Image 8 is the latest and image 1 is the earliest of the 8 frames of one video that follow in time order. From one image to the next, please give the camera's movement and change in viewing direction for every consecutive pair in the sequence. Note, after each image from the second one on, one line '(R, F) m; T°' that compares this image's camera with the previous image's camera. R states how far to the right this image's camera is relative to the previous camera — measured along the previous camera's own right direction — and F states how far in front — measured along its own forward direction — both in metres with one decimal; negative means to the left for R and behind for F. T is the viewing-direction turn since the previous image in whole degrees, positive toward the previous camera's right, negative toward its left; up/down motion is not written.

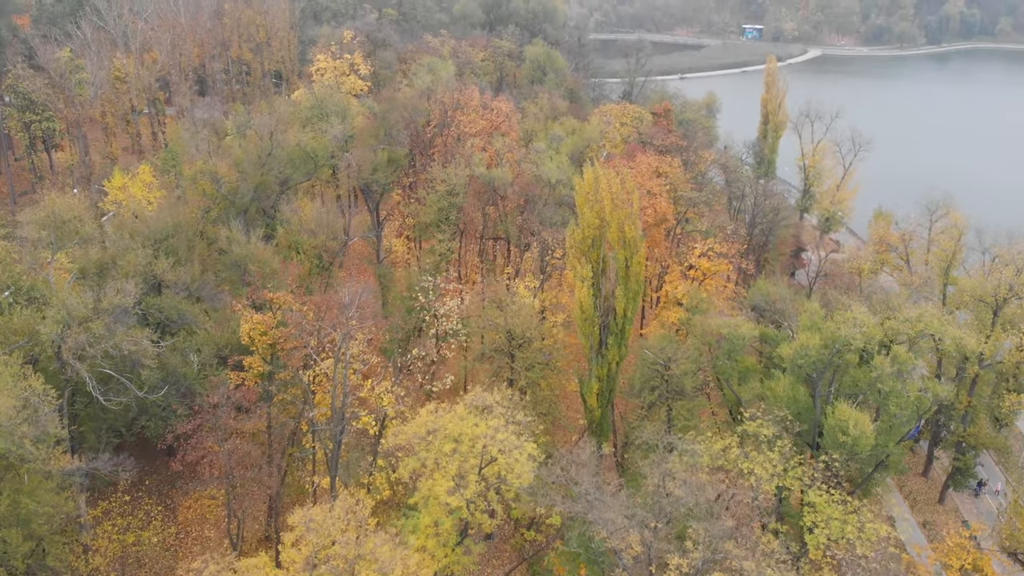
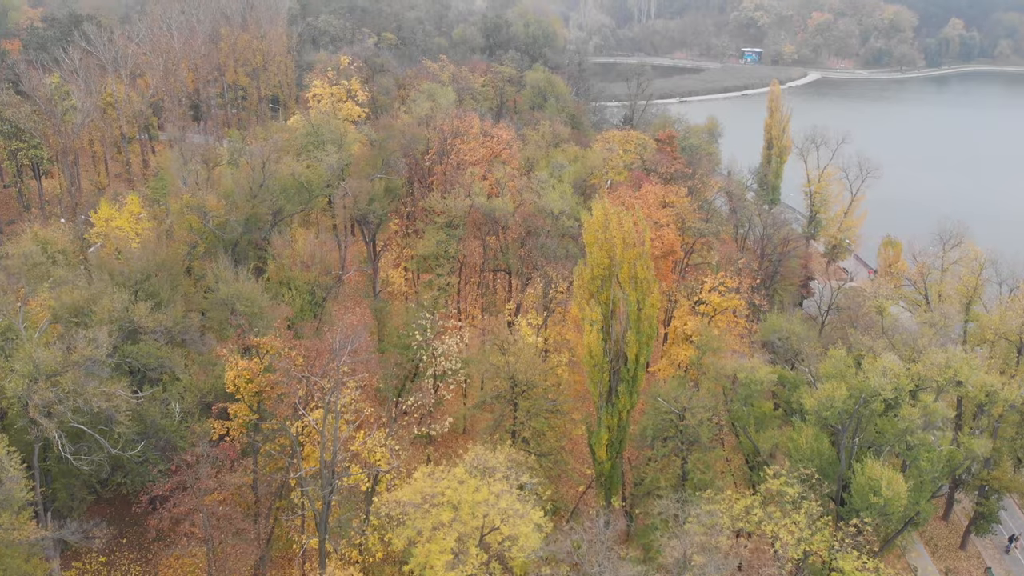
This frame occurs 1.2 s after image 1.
(-0.1, +1.3) m; 0°
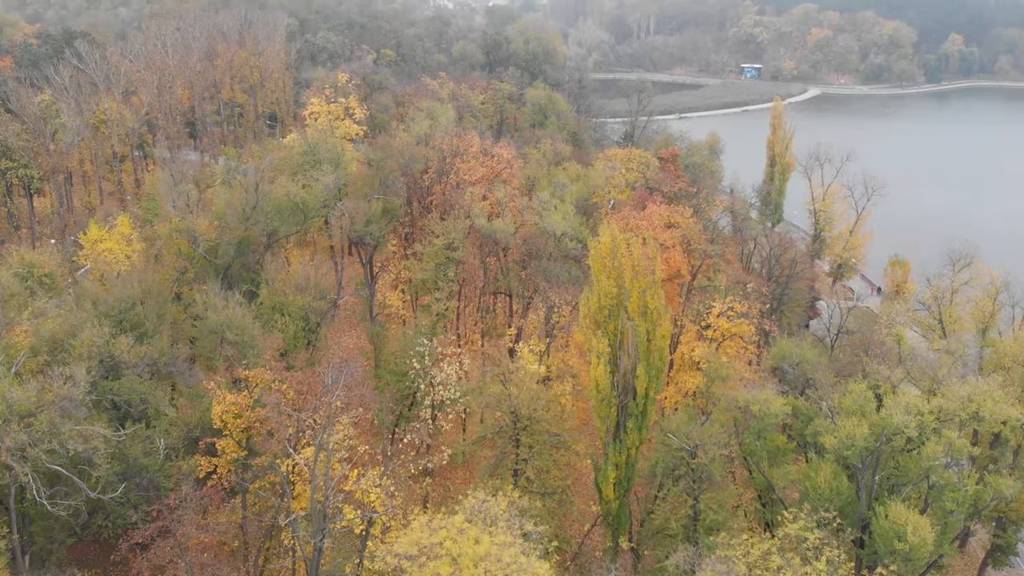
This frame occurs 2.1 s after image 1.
(-0.1, +0.9) m; 0°
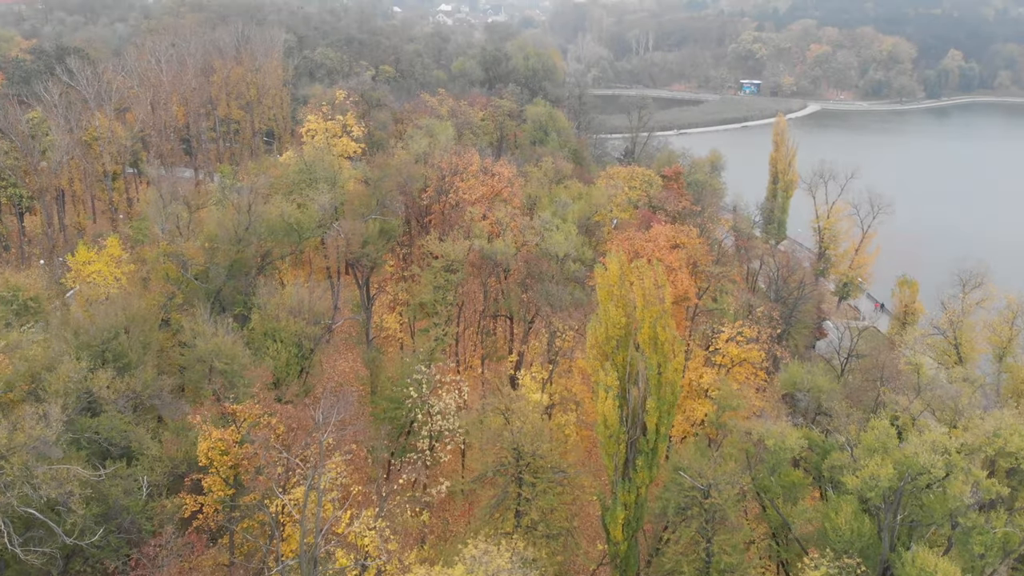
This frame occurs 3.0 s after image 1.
(-0.1, +0.9) m; 0°
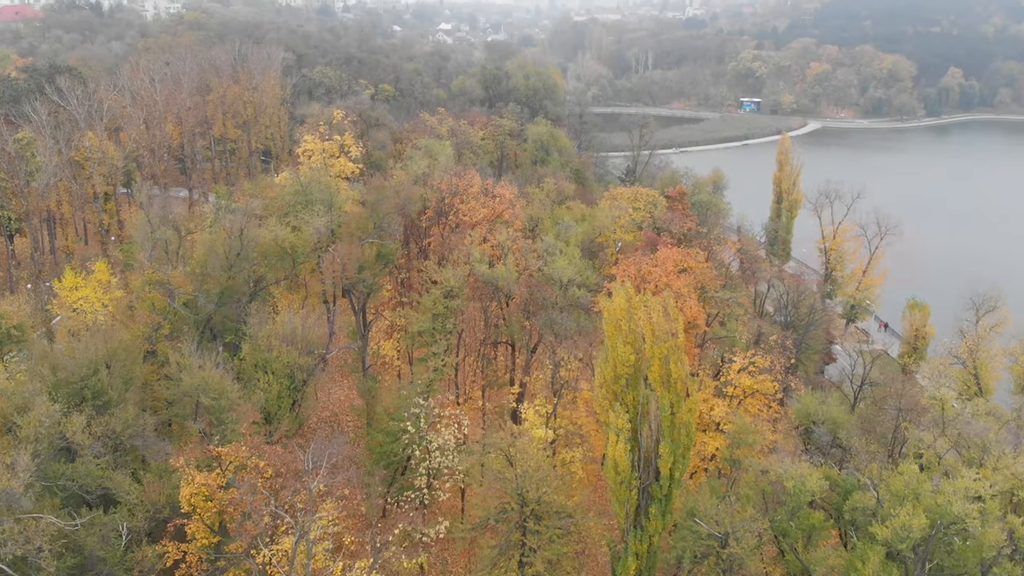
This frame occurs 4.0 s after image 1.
(-0.1, +1.0) m; 0°
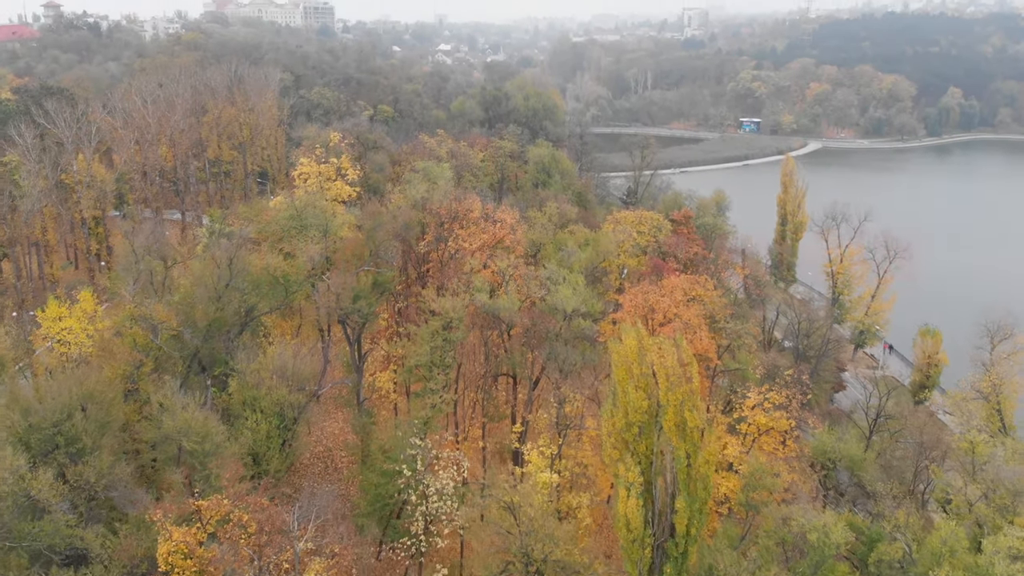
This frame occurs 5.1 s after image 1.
(-0.1, +1.1) m; 0°
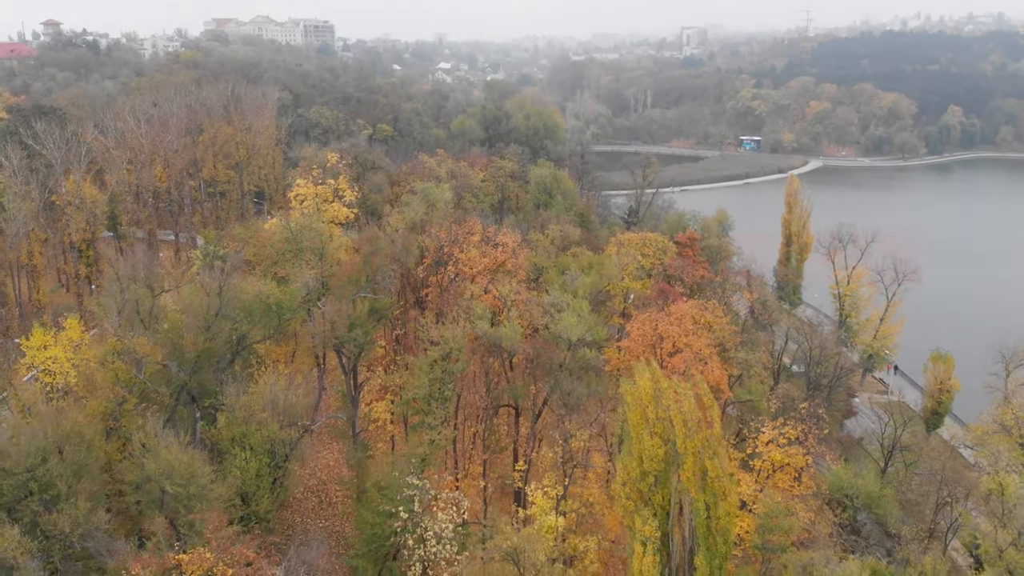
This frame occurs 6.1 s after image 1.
(-0.1, +1.0) m; 0°
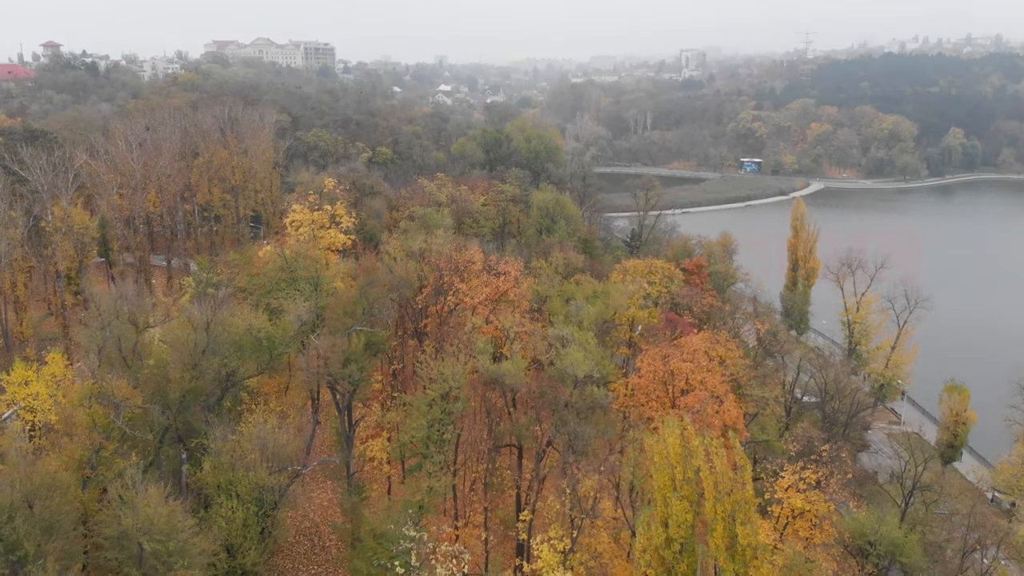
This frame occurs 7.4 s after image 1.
(-0.1, +1.2) m; 0°
